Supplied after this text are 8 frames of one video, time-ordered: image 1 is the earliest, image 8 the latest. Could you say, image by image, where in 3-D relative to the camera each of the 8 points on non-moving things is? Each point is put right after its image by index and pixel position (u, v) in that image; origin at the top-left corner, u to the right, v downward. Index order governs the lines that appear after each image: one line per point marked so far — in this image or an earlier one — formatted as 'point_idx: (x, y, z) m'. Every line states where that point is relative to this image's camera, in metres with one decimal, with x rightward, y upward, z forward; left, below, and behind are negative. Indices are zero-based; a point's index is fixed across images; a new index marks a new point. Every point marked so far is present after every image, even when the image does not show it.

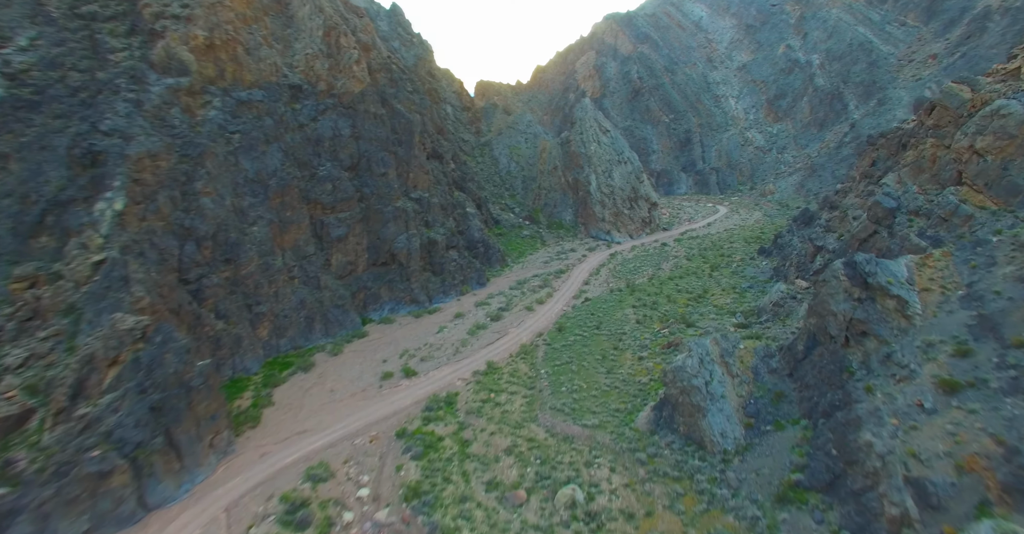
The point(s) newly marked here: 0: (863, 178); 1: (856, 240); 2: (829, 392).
0: (+15.2, +3.6, +16.8) m
1: (+12.3, +0.9, +14.2) m
2: (+6.8, -2.7, +8.5) m
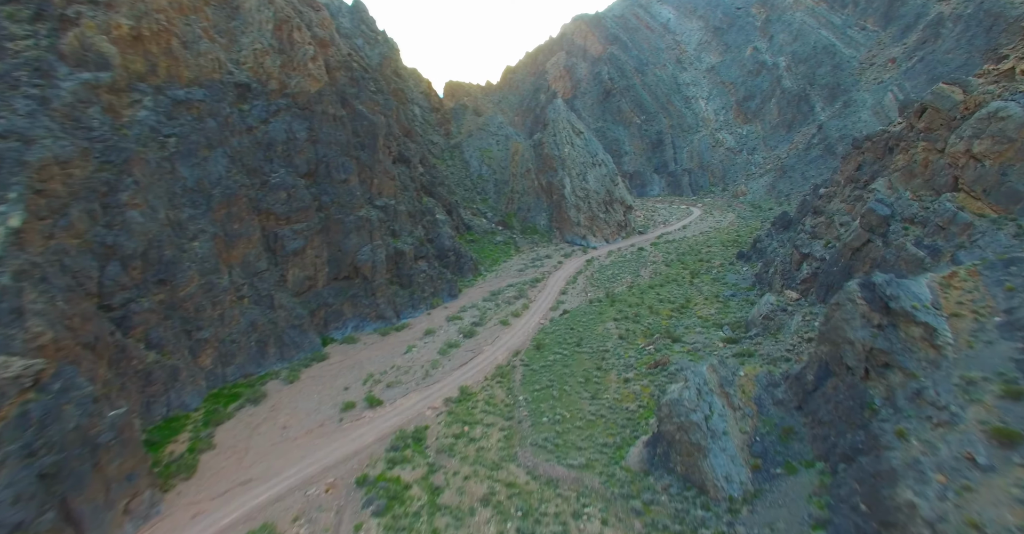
0: (+14.0, +3.4, +16.3) m
1: (+11.5, +0.6, +13.5) m
2: (+6.4, -3.1, +7.5) m
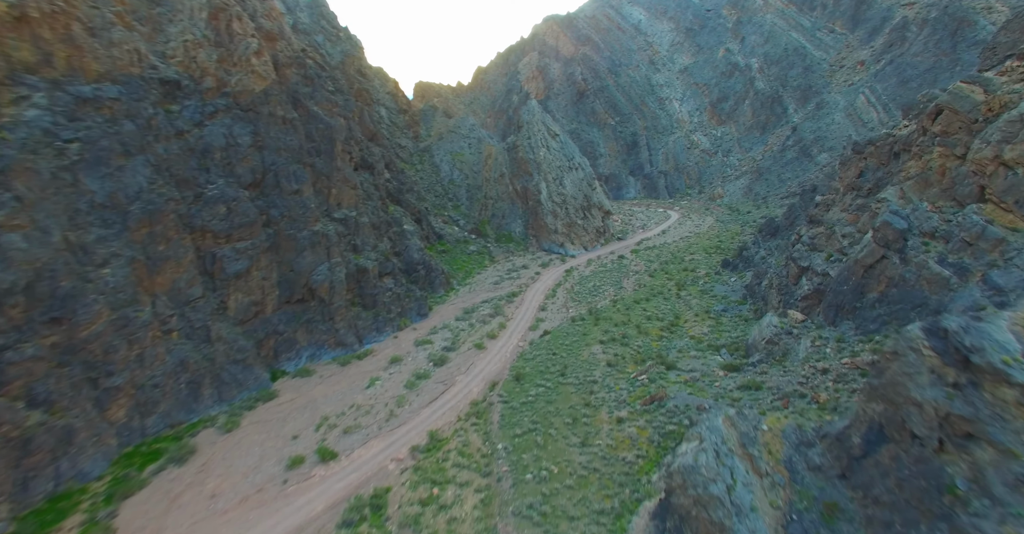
0: (+13.0, +2.8, +15.1) m
1: (+10.7, 0.0, +12.2) m
2: (+6.0, -3.8, +5.8) m
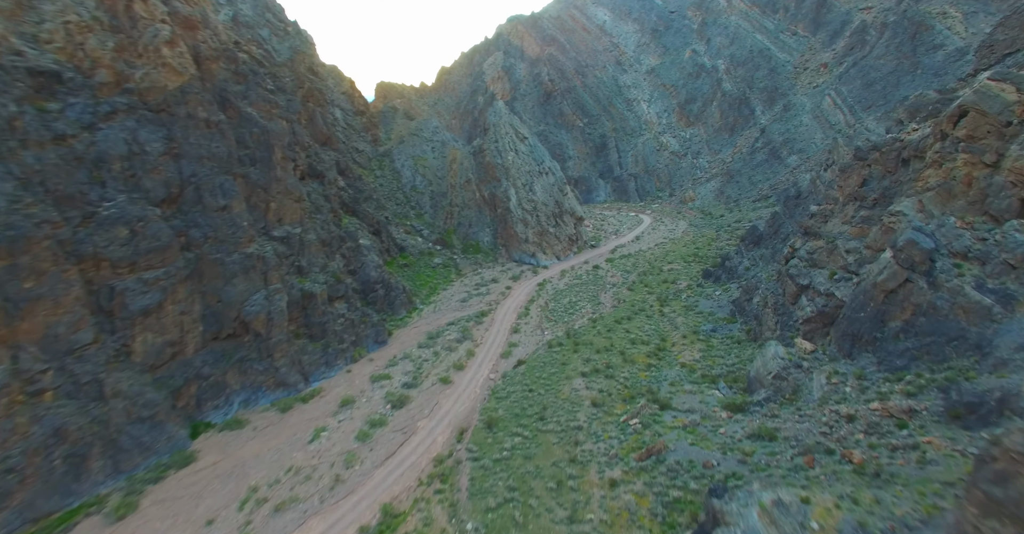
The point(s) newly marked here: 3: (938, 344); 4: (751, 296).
0: (+11.8, +2.2, +13.7) m
1: (+9.8, -0.6, +10.6) m
2: (+5.7, -4.5, +3.9) m
3: (+9.8, -1.8, +9.1) m
4: (+10.9, -1.4, +18.1) m
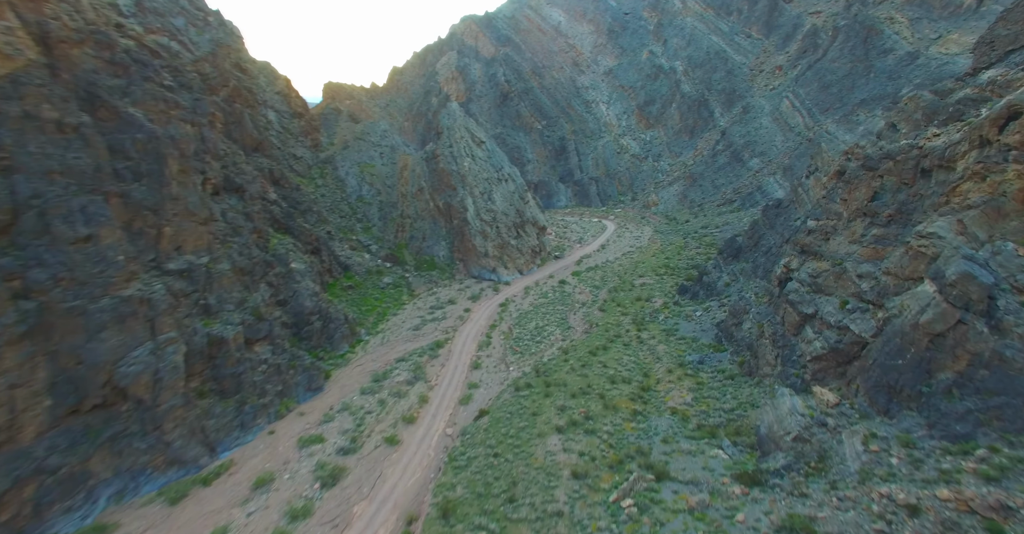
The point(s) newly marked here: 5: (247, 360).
0: (+10.5, +1.5, +11.9) m
1: (+8.8, -1.4, +8.6) m
2: (+5.6, -5.4, +1.5) m
3: (+9.0, -2.6, +7.0) m
4: (+9.3, -2.2, +16.1) m
5: (-11.2, -3.9, +17.0) m
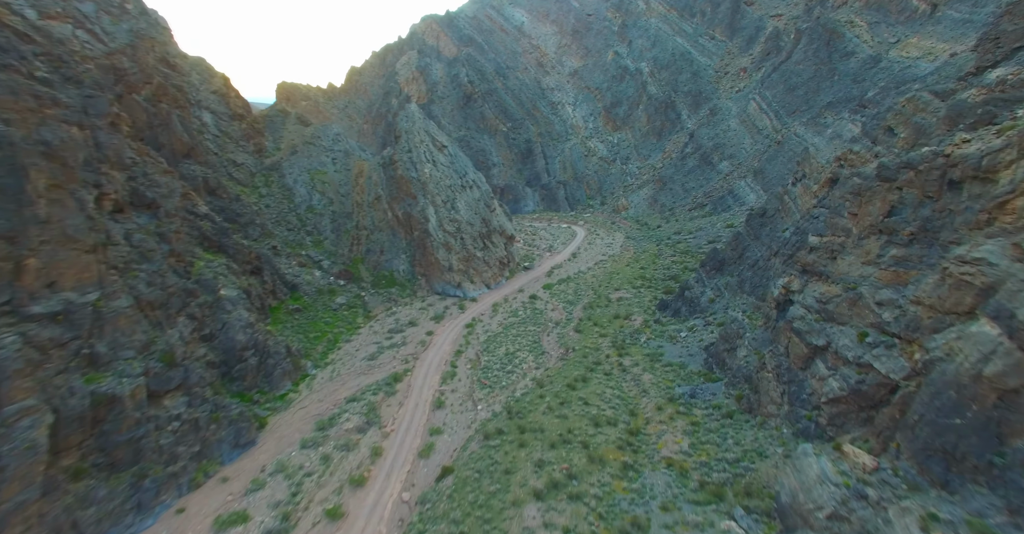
0: (+9.5, +0.9, +10.3) m
1: (+8.2, -2.0, +6.9) m
2: (+5.6, -6.1, -0.4) m
3: (+8.5, -3.2, +5.4) m
4: (+8.1, -2.9, +14.5) m
5: (-12.4, -5.1, +13.7) m
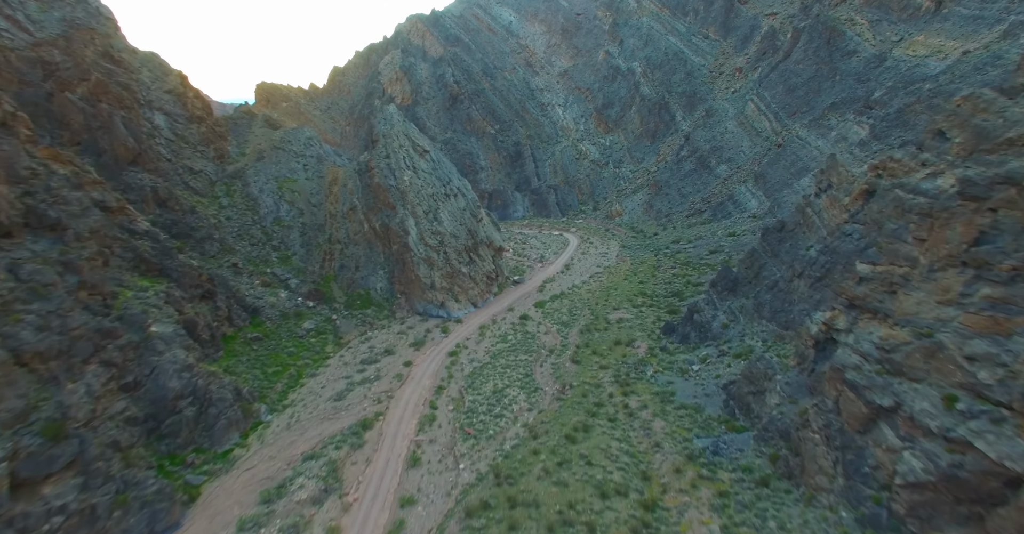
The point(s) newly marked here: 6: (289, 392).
0: (+9.2, 0.0, +8.1) m
1: (+8.0, -2.9, +4.6) m
2: (+5.6, -7.0, -2.8) m
3: (+8.3, -4.1, +3.1) m
4: (+7.7, -3.8, +12.1) m
5: (-12.7, -6.2, +10.9) m
6: (-10.4, -5.7, +18.9) m
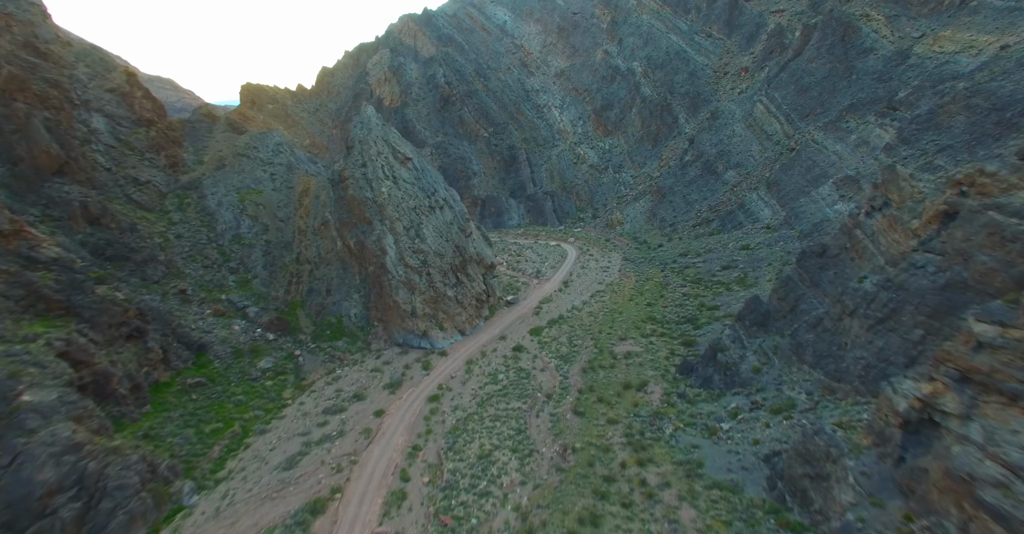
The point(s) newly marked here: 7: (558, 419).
0: (+8.8, -1.2, +5.1) m
1: (+7.7, -4.1, +1.6) m
2: (+5.4, -8.1, -5.8) m
3: (+8.1, -5.2, 0.0) m
4: (+7.4, -5.0, +9.1) m
5: (-13.0, -7.5, +7.7) m
6: (-10.8, -7.0, +15.6) m
7: (+1.8, -5.8, +15.5) m
